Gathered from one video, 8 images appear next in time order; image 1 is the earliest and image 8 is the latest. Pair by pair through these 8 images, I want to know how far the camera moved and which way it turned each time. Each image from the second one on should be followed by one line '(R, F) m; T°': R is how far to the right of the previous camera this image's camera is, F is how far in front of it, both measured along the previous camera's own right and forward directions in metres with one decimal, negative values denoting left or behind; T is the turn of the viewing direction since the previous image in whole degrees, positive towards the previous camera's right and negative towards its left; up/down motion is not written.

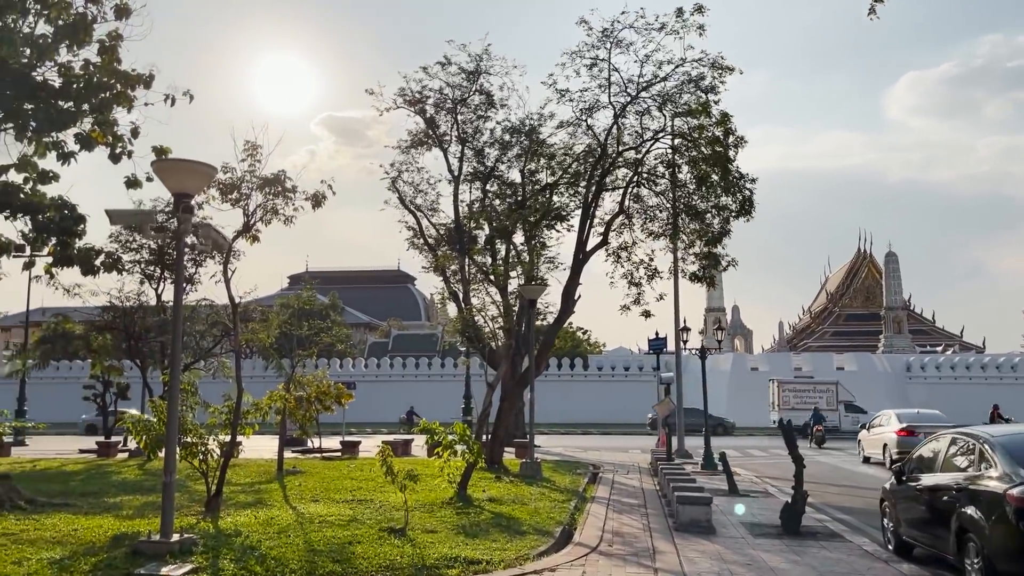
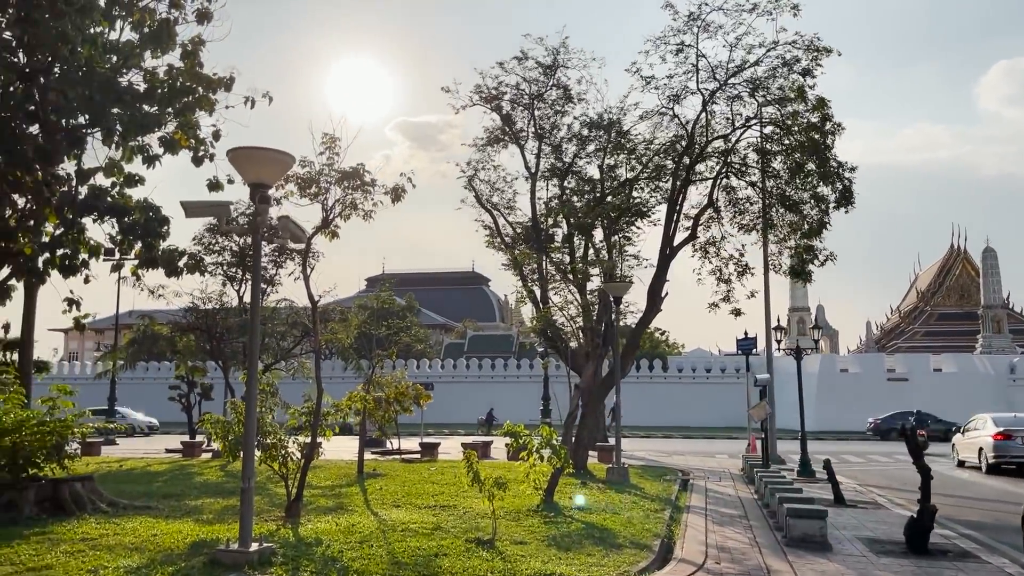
(-0.2, +0.6) m; -5°
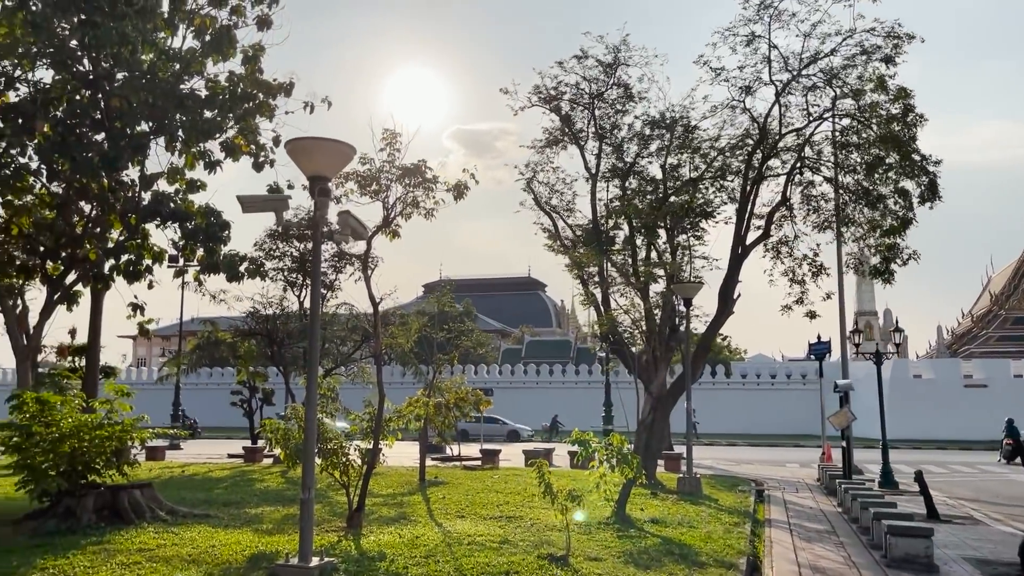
(-0.2, +0.5) m; -4°
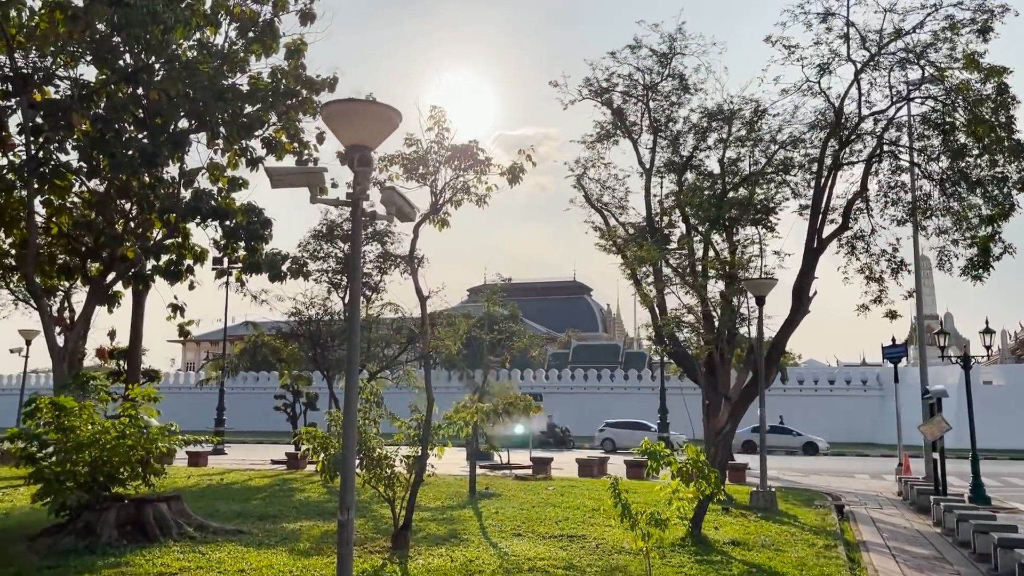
(-0.2, +1.0) m; -3°
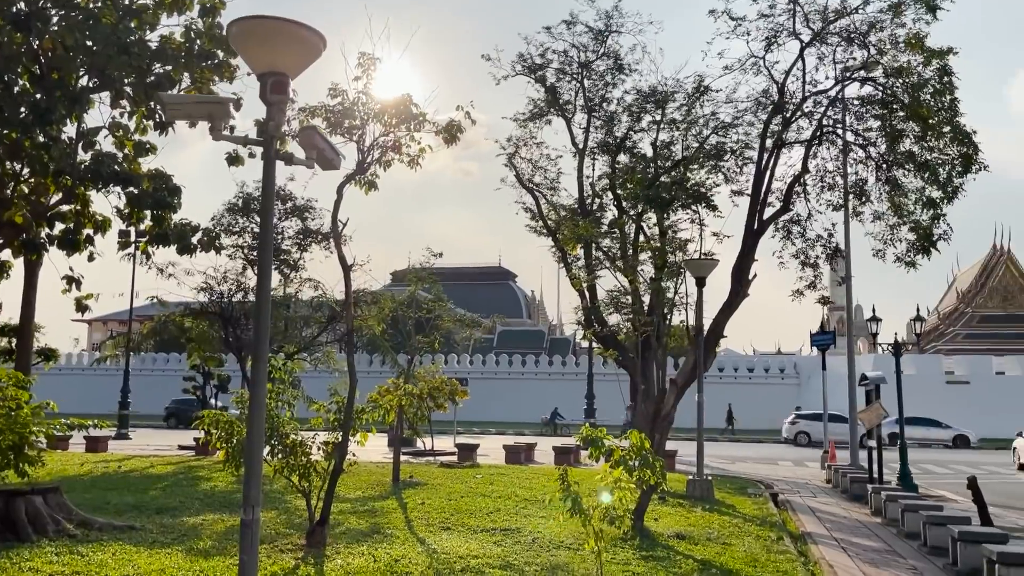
(-0.1, +0.8) m; +5°
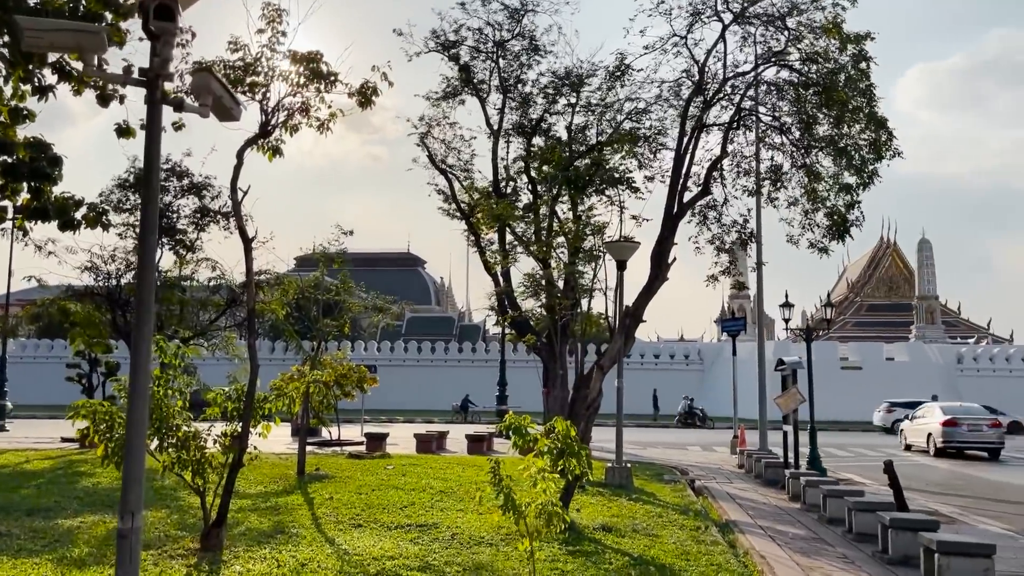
(-0.1, +0.6) m; +6°
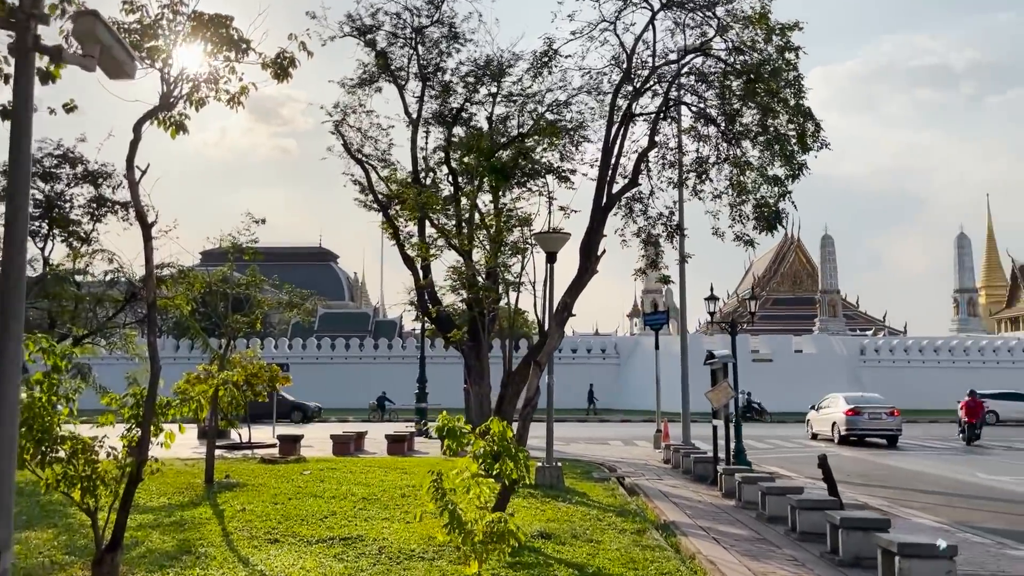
(-0.2, +0.6) m; +6°
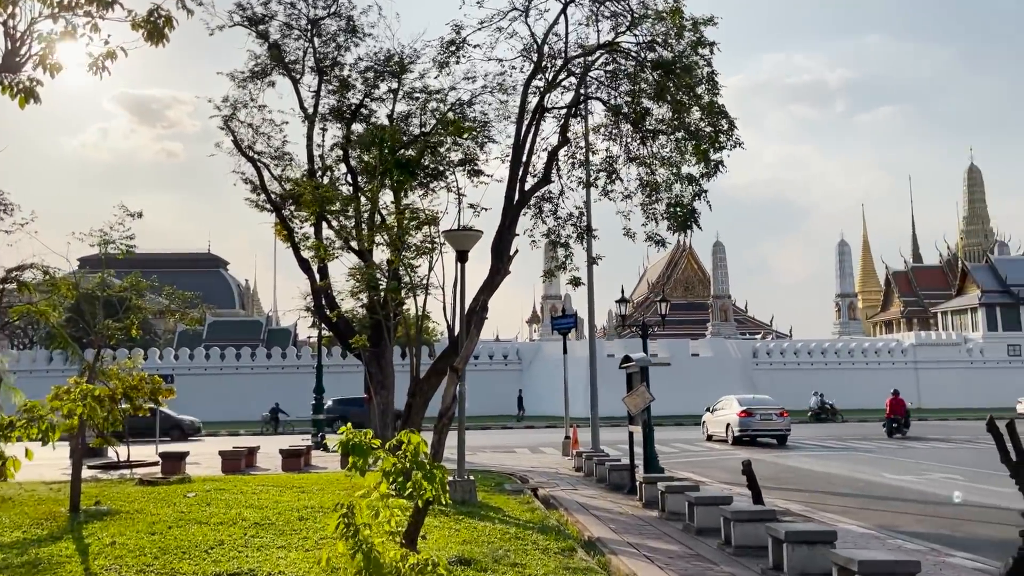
(-0.1, +0.8) m; +7°
